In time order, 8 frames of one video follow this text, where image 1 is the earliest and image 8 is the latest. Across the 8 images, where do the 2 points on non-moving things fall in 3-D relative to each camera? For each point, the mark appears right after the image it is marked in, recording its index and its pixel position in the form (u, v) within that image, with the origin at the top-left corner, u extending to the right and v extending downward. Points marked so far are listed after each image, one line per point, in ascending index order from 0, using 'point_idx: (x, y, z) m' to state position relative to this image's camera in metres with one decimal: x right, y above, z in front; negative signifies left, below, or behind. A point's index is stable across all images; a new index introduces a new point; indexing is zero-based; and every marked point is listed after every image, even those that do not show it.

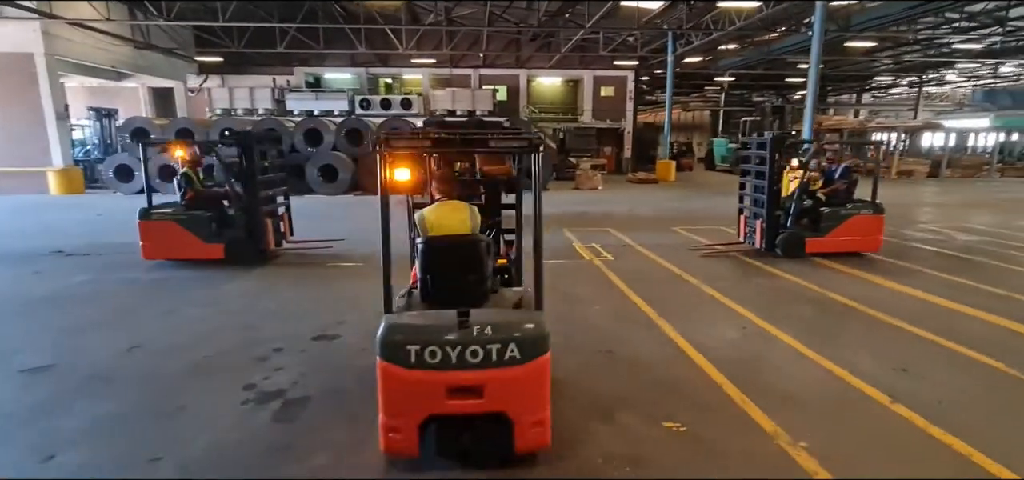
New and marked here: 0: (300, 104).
0: (-7.5, +4.7, +18.2) m
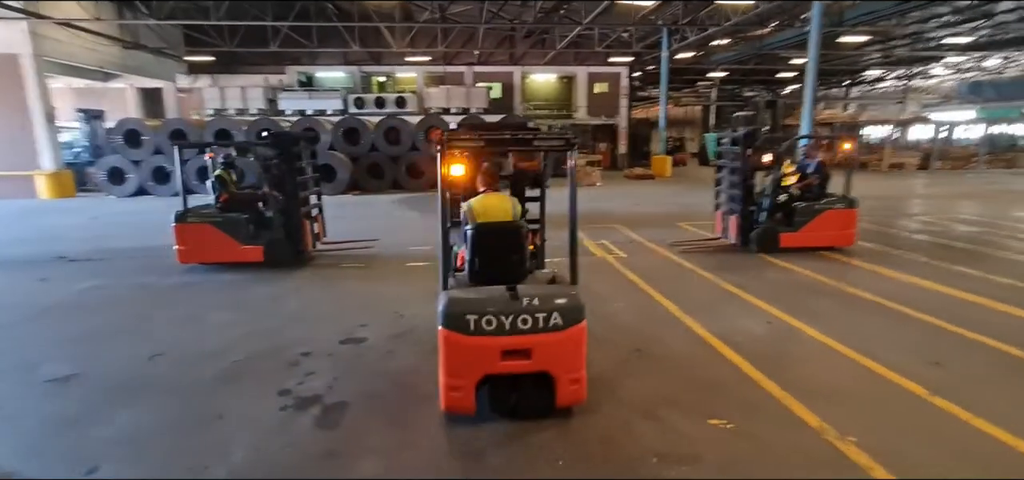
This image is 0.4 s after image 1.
0: (-7.6, +4.7, +18.0) m
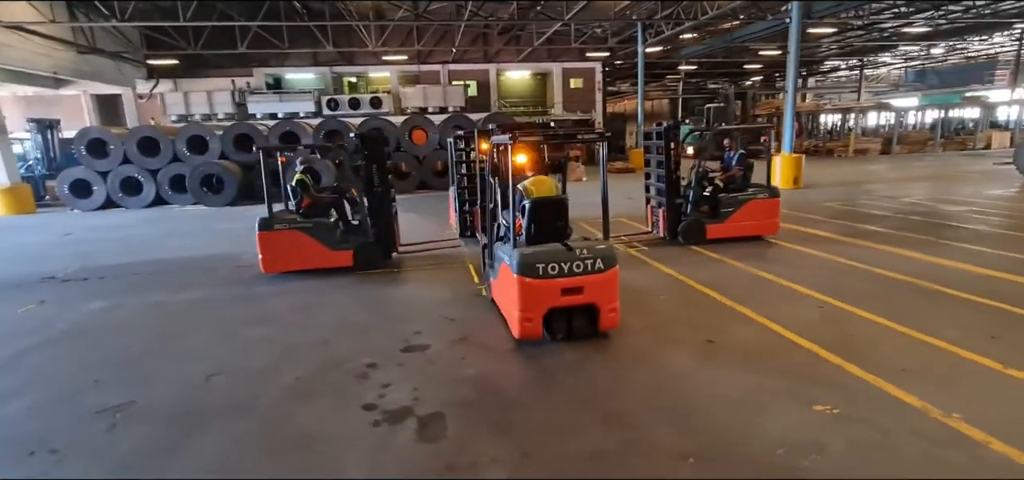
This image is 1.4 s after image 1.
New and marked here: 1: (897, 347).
0: (-8.3, +4.4, +17.3) m
1: (+2.8, -0.7, +3.8) m
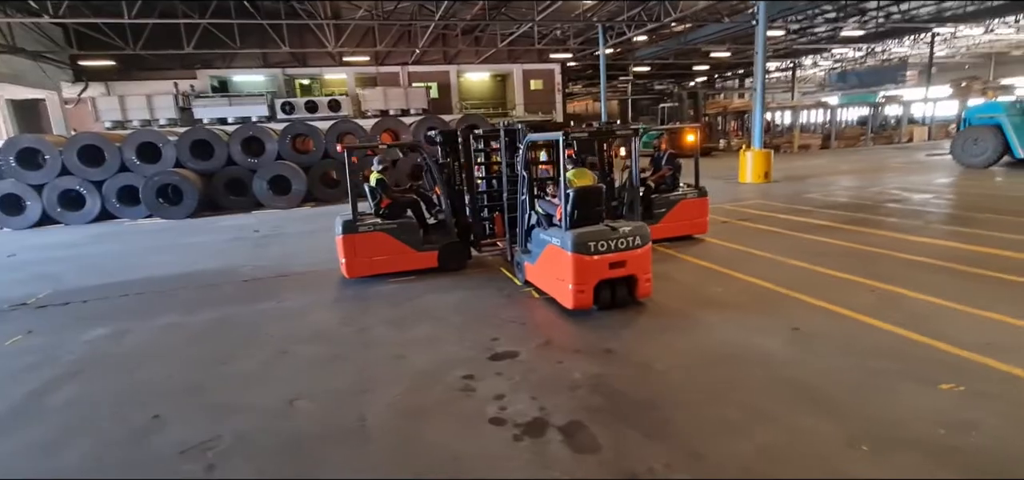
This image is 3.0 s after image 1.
0: (-9.3, +4.0, +16.2) m
1: (+3.5, -0.6, +4.0) m
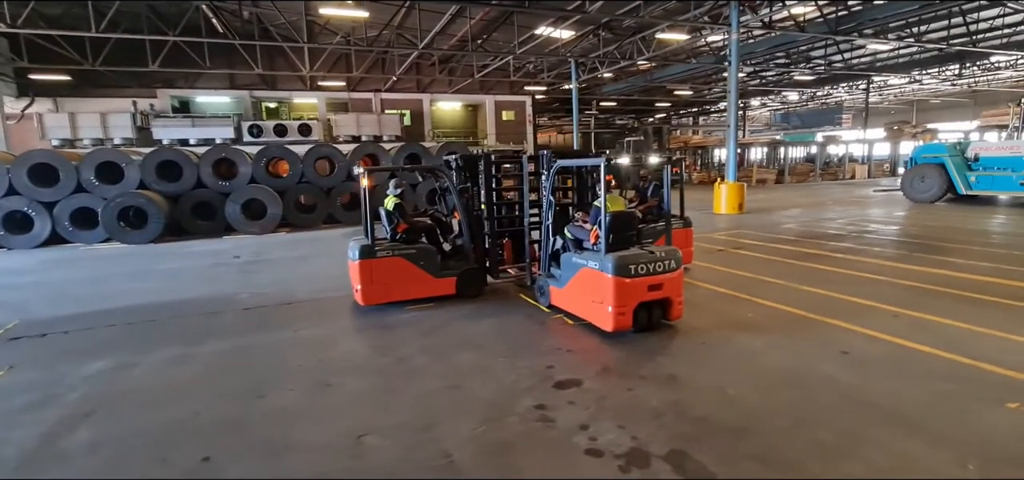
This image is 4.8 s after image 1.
0: (-10.0, +3.2, +15.4) m
1: (+3.9, -0.8, +4.2) m
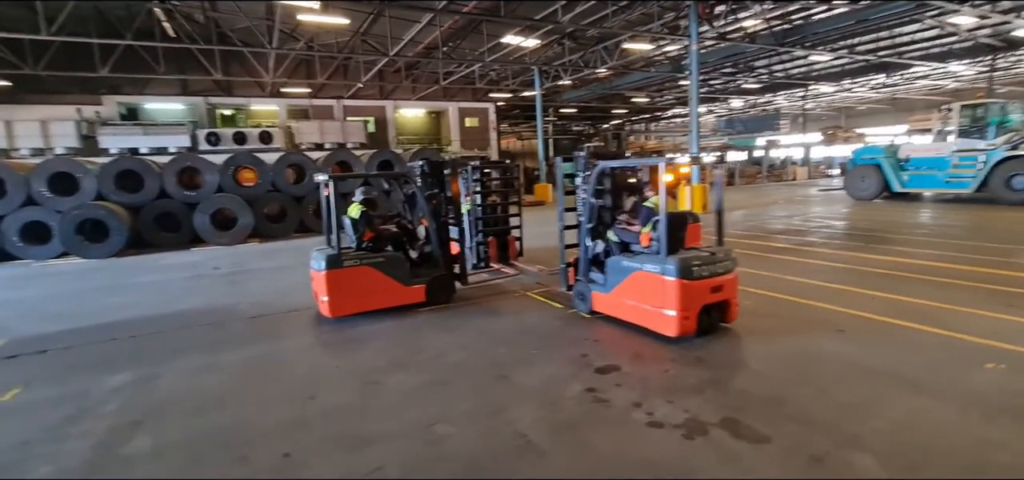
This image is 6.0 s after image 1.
0: (-10.9, +2.8, +14.6) m
1: (+4.1, -0.7, +4.8) m
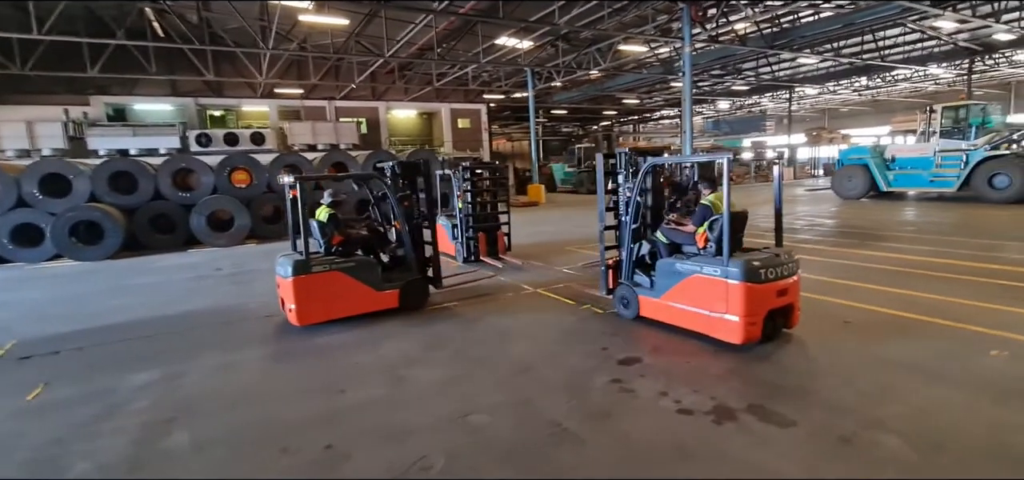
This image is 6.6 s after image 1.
0: (-11.0, +2.7, +14.4) m
1: (+4.3, -0.7, +5.0) m
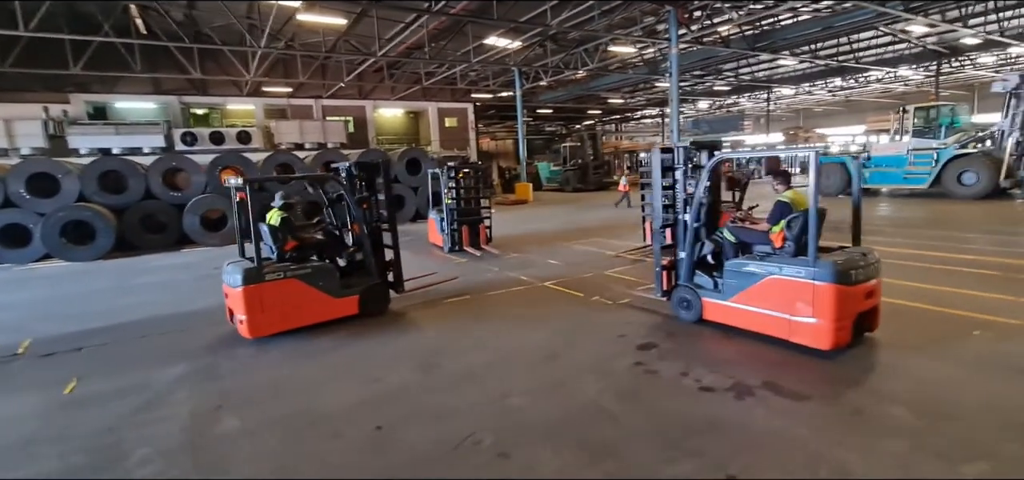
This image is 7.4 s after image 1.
0: (-11.2, +2.7, +14.2) m
1: (+4.5, -0.6, +5.4) m
